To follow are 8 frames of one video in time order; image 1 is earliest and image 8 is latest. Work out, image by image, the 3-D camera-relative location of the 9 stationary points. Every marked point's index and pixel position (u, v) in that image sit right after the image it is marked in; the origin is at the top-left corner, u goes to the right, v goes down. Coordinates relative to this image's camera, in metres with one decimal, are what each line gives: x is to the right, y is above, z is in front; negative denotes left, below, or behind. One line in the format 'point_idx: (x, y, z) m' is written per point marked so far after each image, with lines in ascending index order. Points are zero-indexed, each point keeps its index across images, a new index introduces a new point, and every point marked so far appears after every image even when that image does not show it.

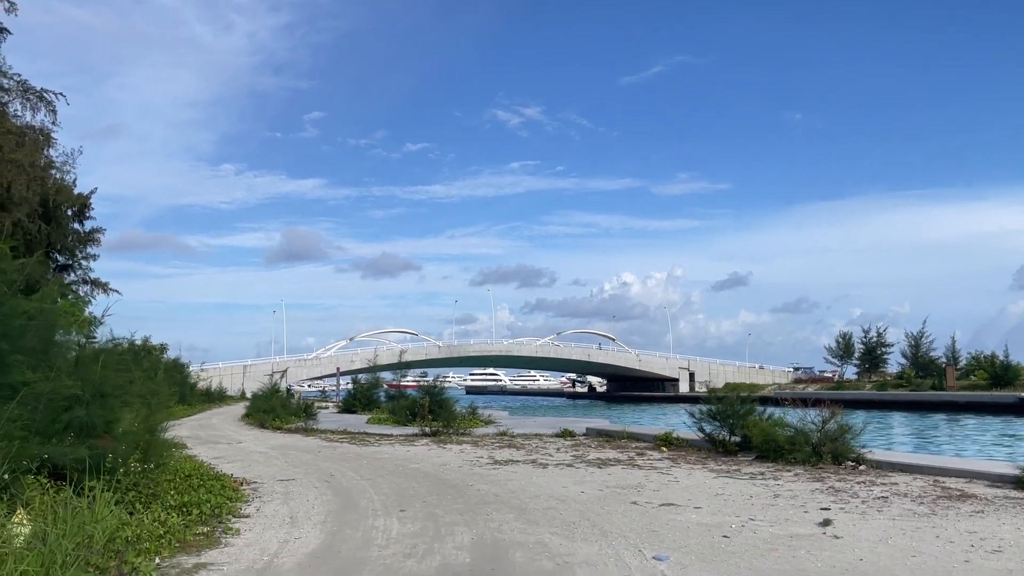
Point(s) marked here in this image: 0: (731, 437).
0: (+4.6, -3.1, +17.9) m
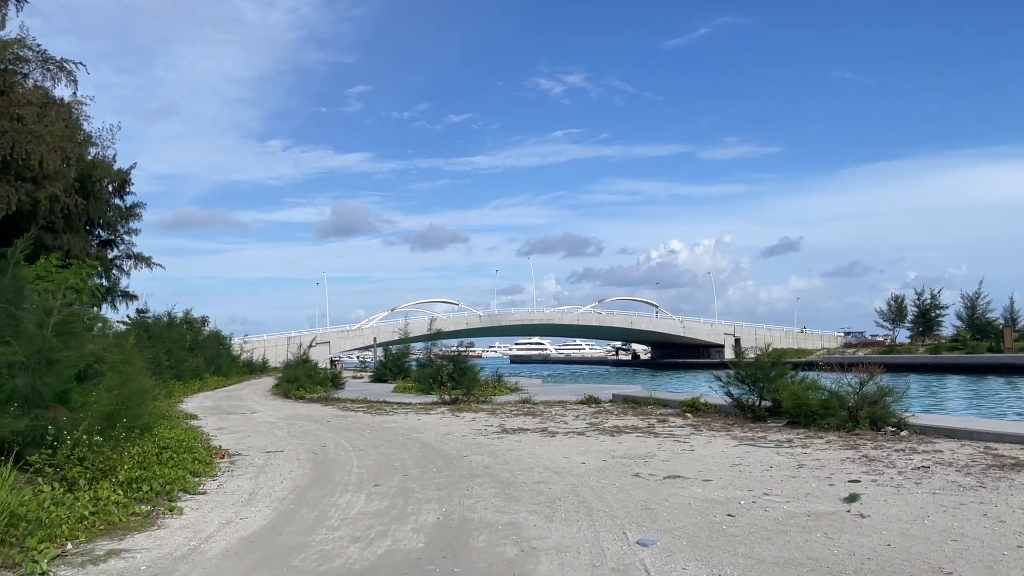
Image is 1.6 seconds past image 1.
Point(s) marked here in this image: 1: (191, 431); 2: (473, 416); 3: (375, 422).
0: (+4.9, -2.2, +16.5) m
1: (-6.5, -2.9, +17.0) m
2: (-0.9, -2.9, +19.2) m
3: (-3.1, -3.0, +19.1) m
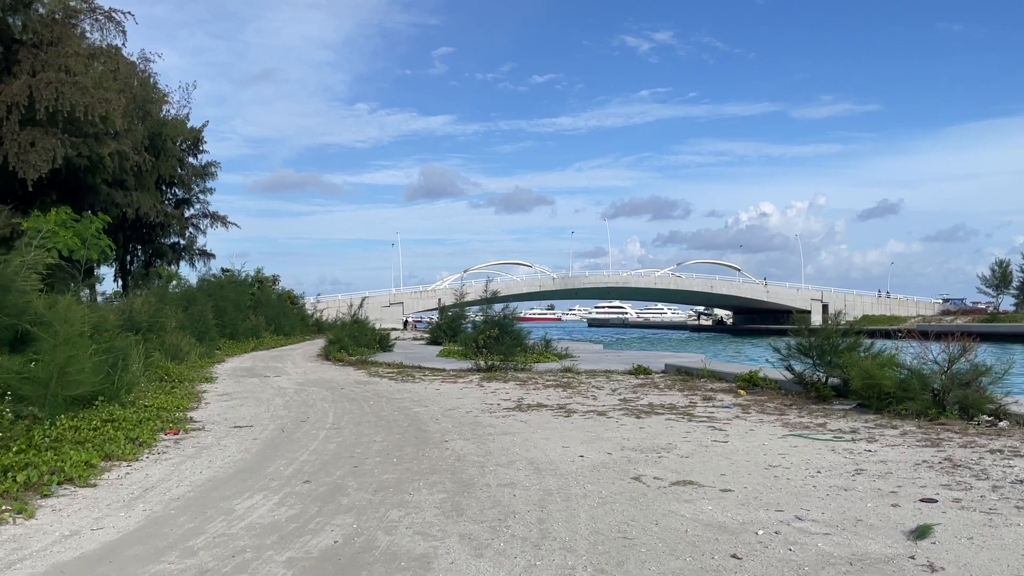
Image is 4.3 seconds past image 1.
0: (+5.2, -1.5, +13.9) m
1: (-6.1, -2.0, +15.6) m
2: (-0.3, -2.0, +17.2) m
3: (-2.5, -2.1, +17.3) m
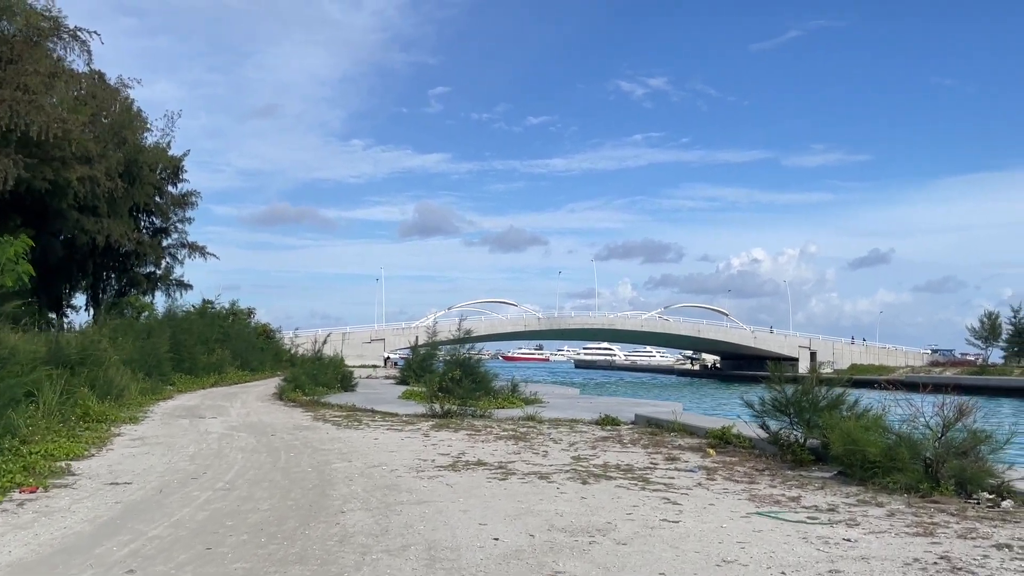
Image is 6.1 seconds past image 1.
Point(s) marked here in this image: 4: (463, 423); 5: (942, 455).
0: (+4.3, -2.2, +12.4) m
1: (-7.0, -2.5, +13.9) m
2: (-1.2, -2.8, +15.6) m
3: (-3.5, -2.8, +15.6) m
4: (-1.1, -3.0, +18.5) m
5: (+5.0, -1.9, +9.8) m
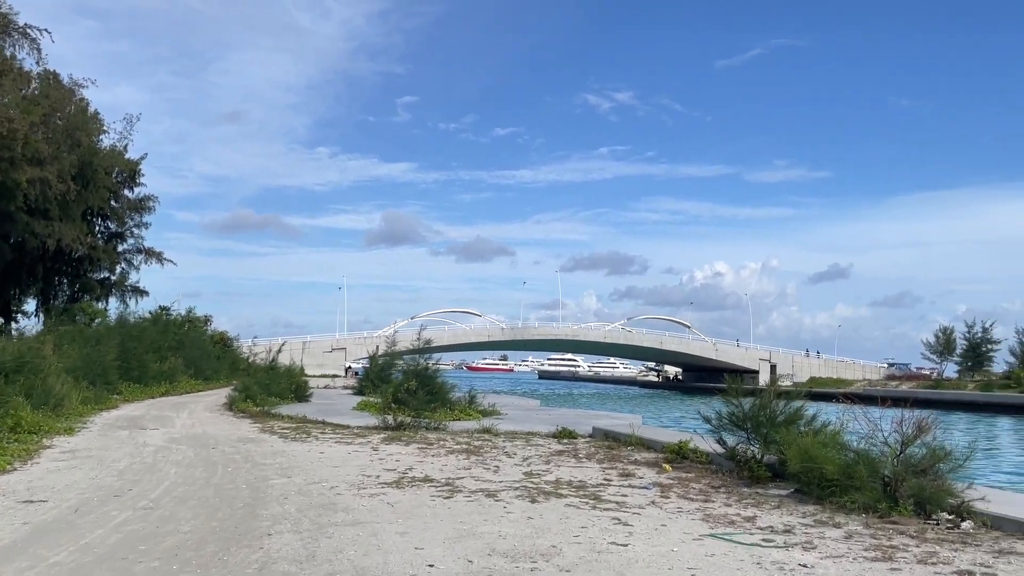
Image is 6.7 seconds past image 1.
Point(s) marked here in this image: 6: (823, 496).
0: (+3.6, -2.4, +12.0) m
1: (-7.8, -2.6, +13.1) m
2: (-2.1, -2.9, +15.0) m
3: (-4.3, -2.9, +15.0) m
4: (-2.0, -3.1, +17.9) m
5: (+4.4, -2.1, +9.5) m
6: (+3.7, -2.5, +10.0) m
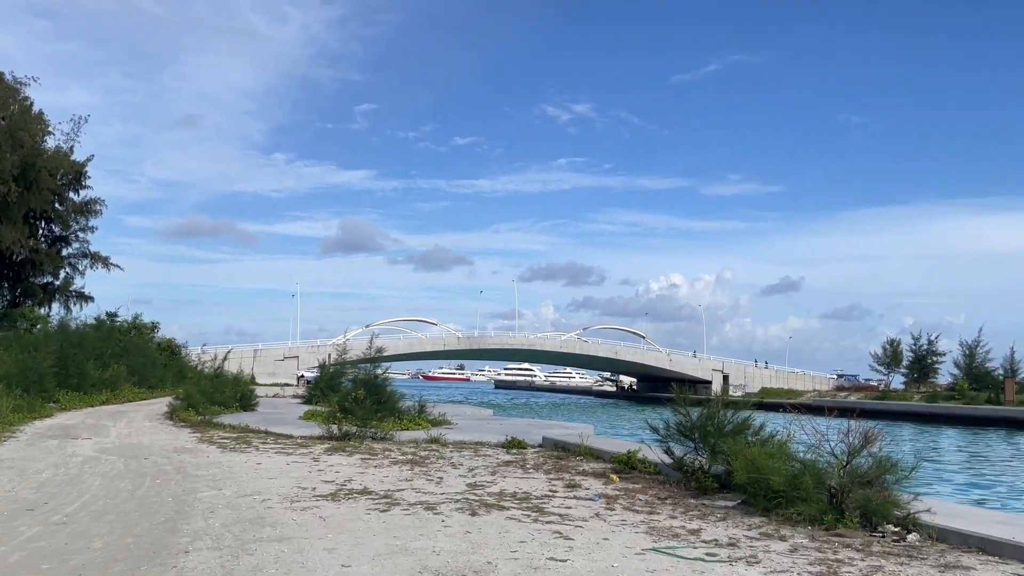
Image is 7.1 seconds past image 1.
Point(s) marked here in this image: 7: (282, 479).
0: (+2.8, -2.5, +11.8) m
1: (-8.6, -2.6, +12.3) m
2: (-3.0, -3.0, +14.5) m
3: (-5.3, -3.0, +14.4) m
4: (-3.1, -3.3, +17.5) m
5: (+3.7, -2.2, +9.3) m
6: (+3.0, -2.6, +9.8) m
7: (-3.3, -2.7, +12.0) m
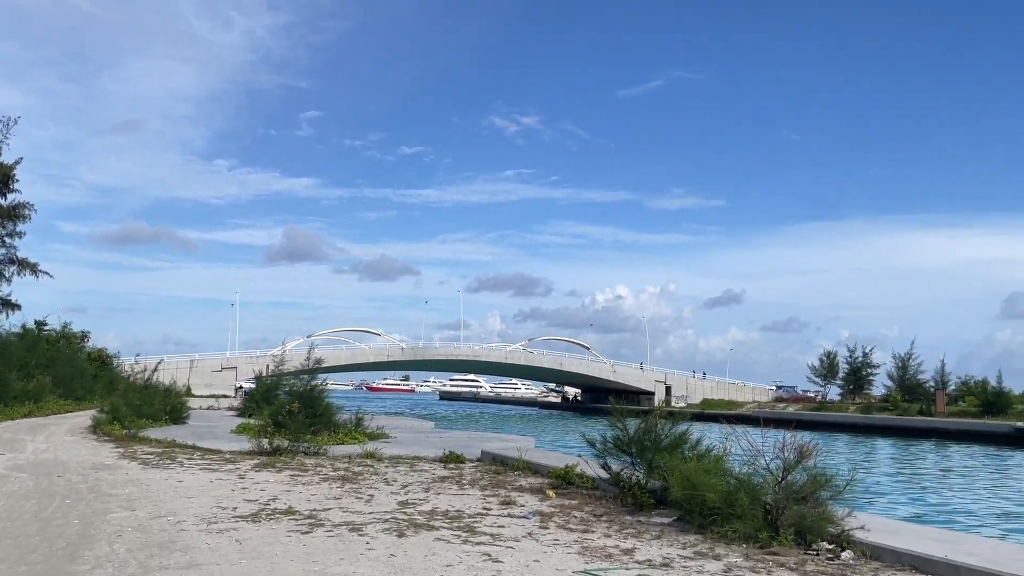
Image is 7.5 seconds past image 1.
0: (+1.9, -2.7, +11.7) m
1: (-9.6, -2.7, +11.4) m
2: (-4.1, -3.1, +14.0) m
3: (-6.3, -3.1, +13.7) m
4: (-4.4, -3.5, +16.9) m
5: (+2.9, -2.3, +9.2) m
6: (+2.2, -2.7, +9.7) m
7: (-4.2, -2.8, +11.5) m
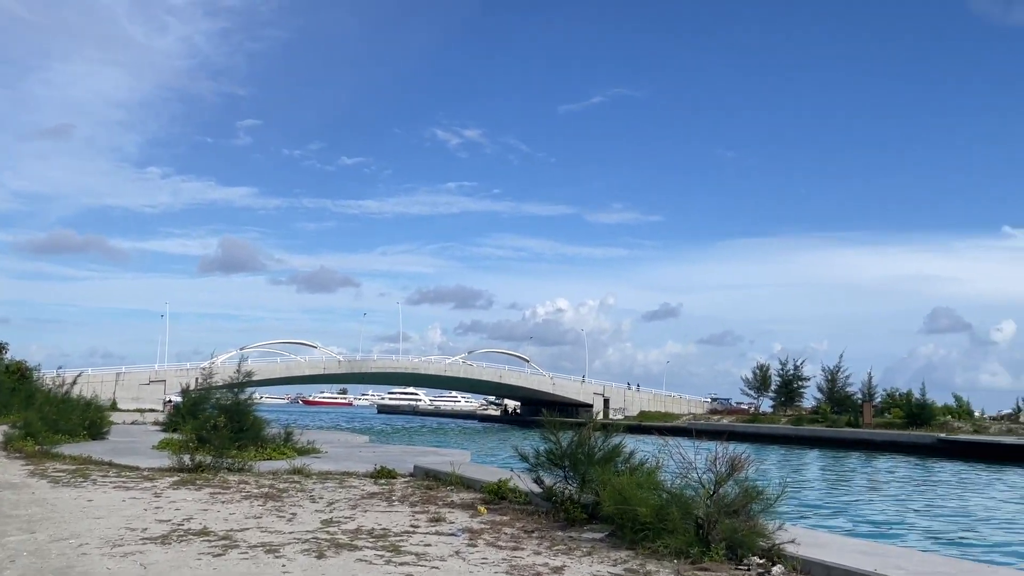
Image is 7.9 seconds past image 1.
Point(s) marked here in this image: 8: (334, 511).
0: (+0.9, -2.8, +11.4) m
1: (-10.5, -2.8, +10.4) m
2: (-5.2, -3.3, +13.3) m
3: (-7.4, -3.2, +12.8) m
4: (-5.7, -3.6, +16.2) m
5: (+2.2, -2.4, +9.1) m
6: (+1.4, -2.8, +9.5) m
7: (-5.1, -2.9, +10.8) m
8: (-2.6, -3.3, +12.4) m
